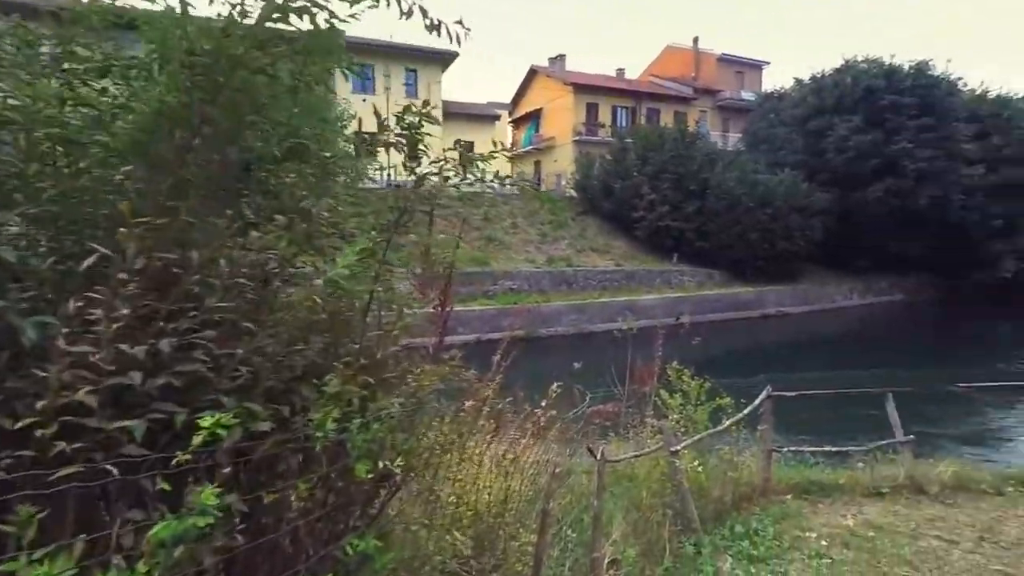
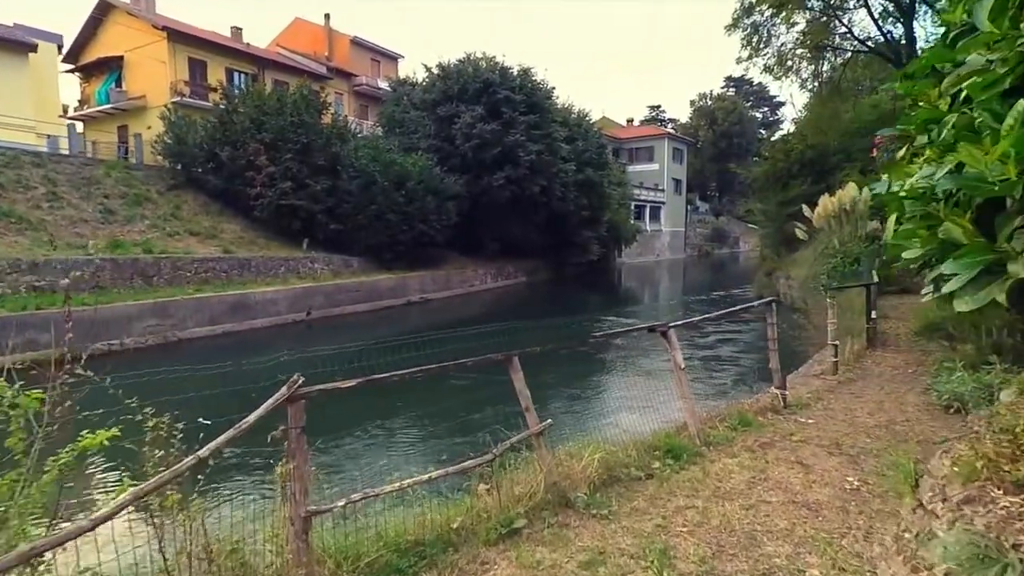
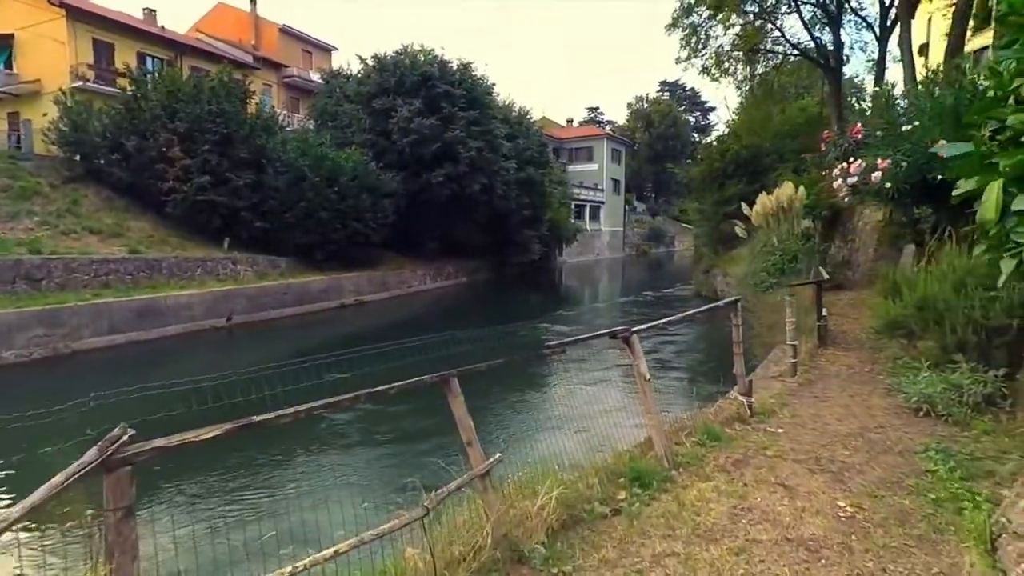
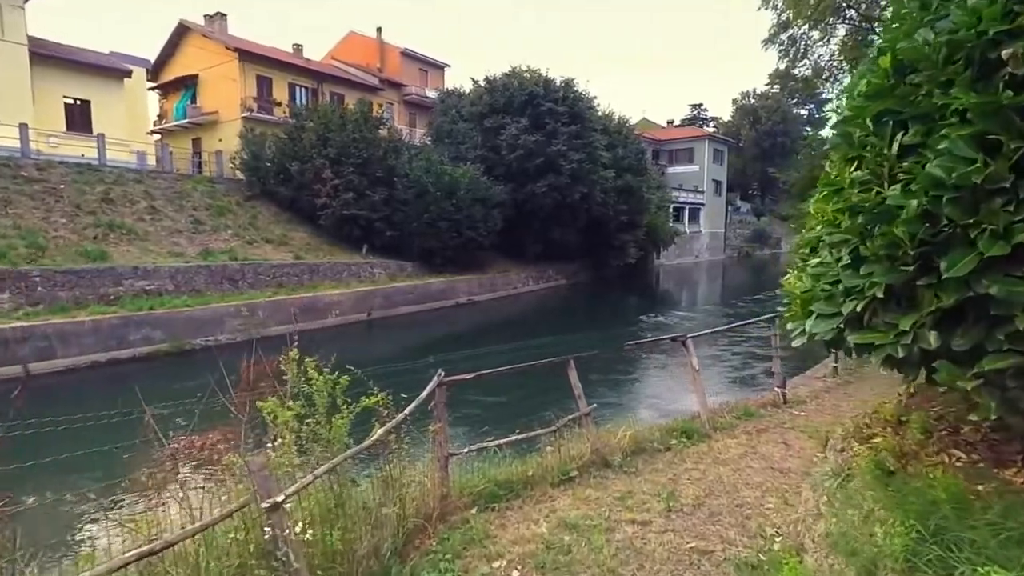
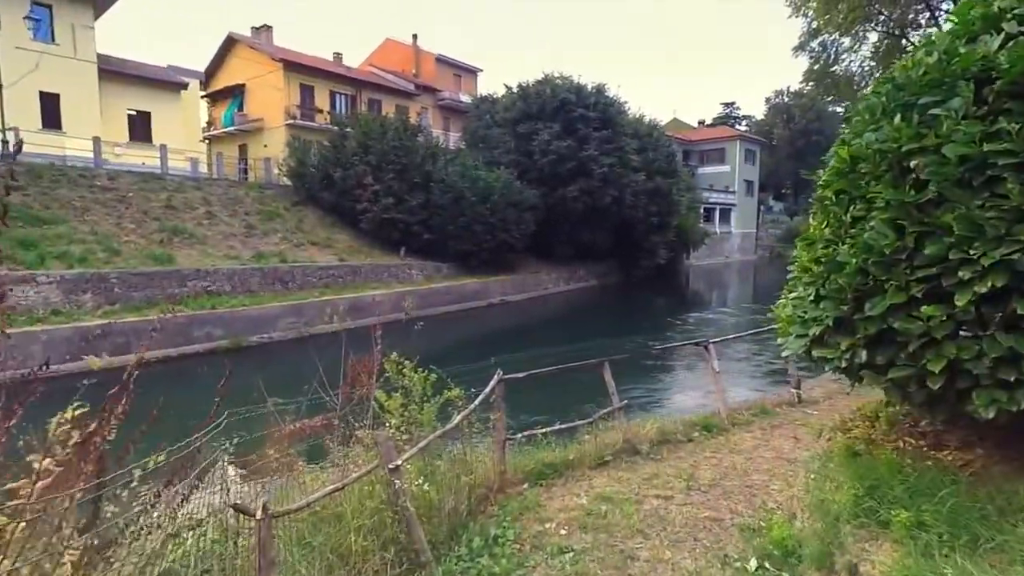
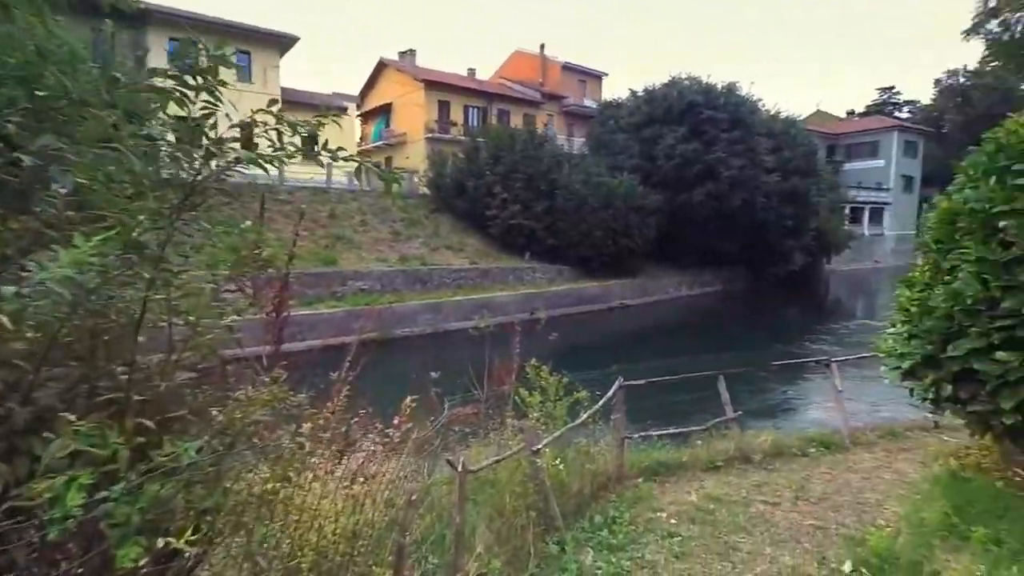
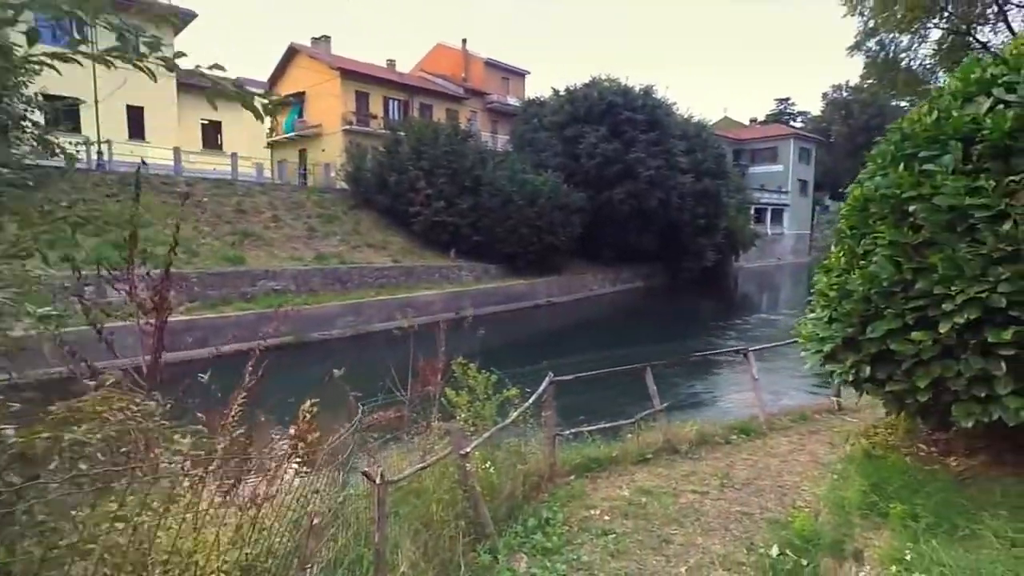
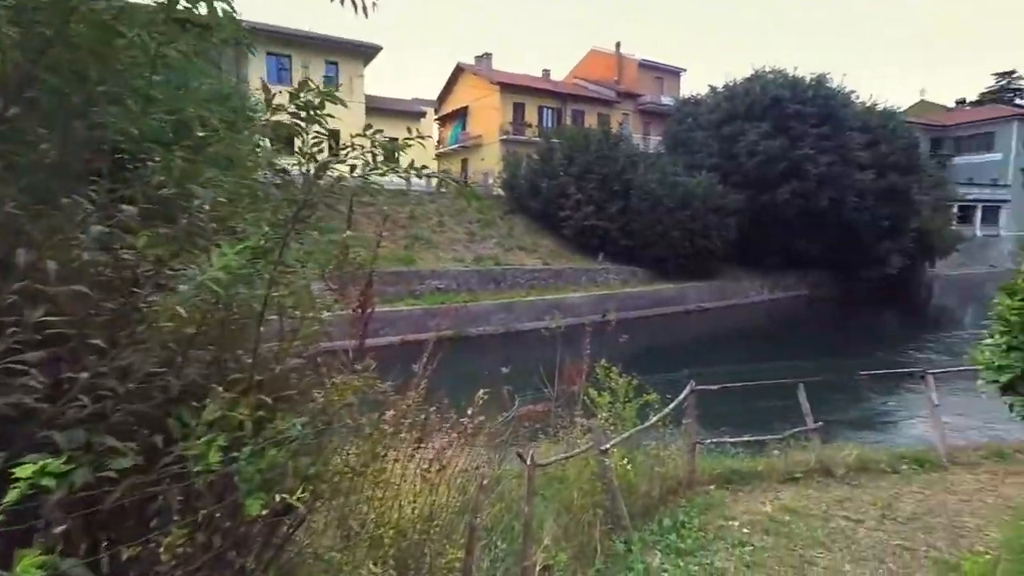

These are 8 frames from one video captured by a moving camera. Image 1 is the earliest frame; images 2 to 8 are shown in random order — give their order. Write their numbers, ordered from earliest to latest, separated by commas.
8, 6, 7, 5, 4, 2, 3
